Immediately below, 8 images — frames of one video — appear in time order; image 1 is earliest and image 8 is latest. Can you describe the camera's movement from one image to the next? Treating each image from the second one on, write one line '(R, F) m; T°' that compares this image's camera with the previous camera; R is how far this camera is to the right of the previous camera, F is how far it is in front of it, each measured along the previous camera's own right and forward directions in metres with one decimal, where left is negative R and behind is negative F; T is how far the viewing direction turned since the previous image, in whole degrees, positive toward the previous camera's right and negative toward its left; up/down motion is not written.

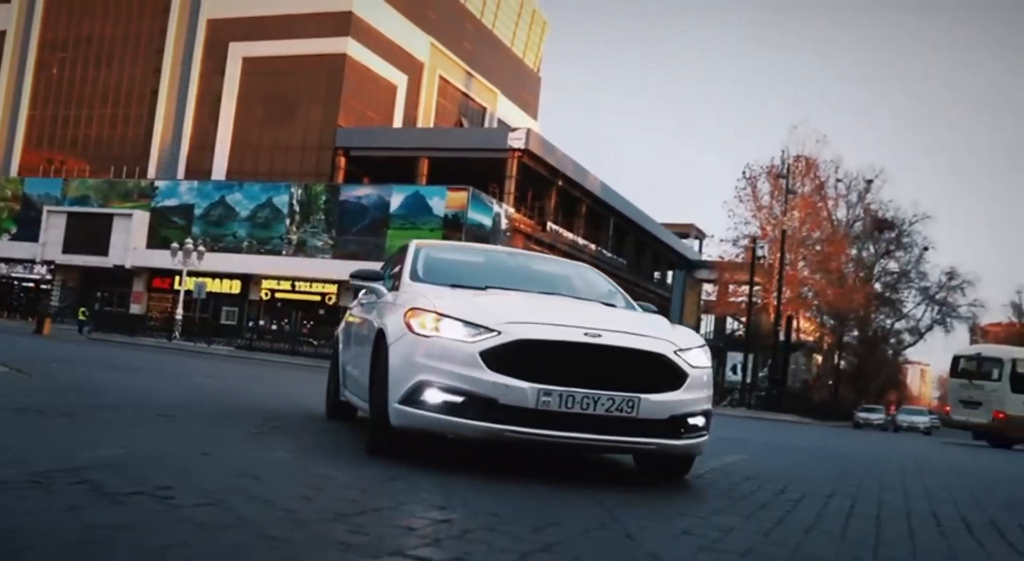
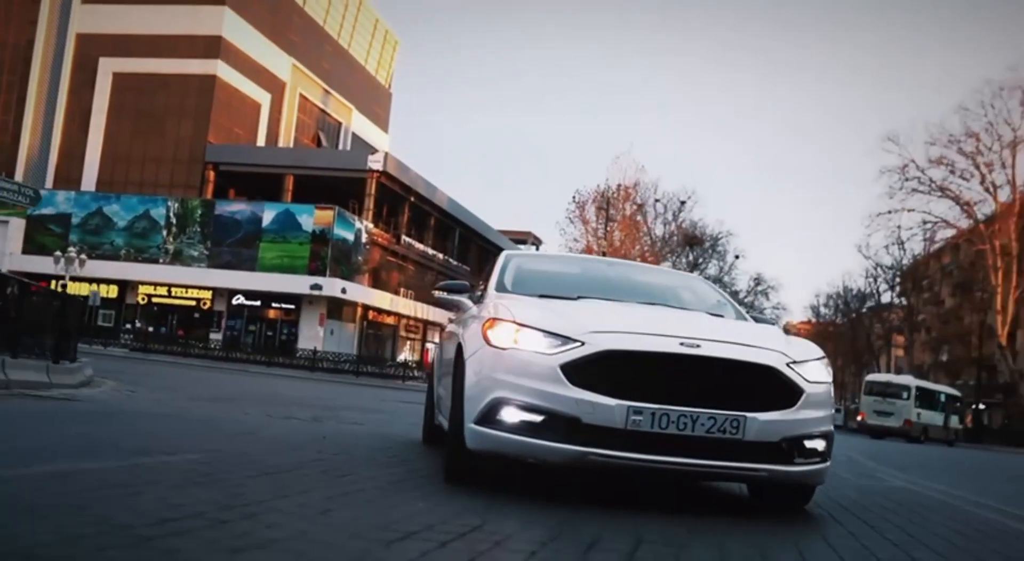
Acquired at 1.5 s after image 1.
(-0.9, -5.2) m; +9°
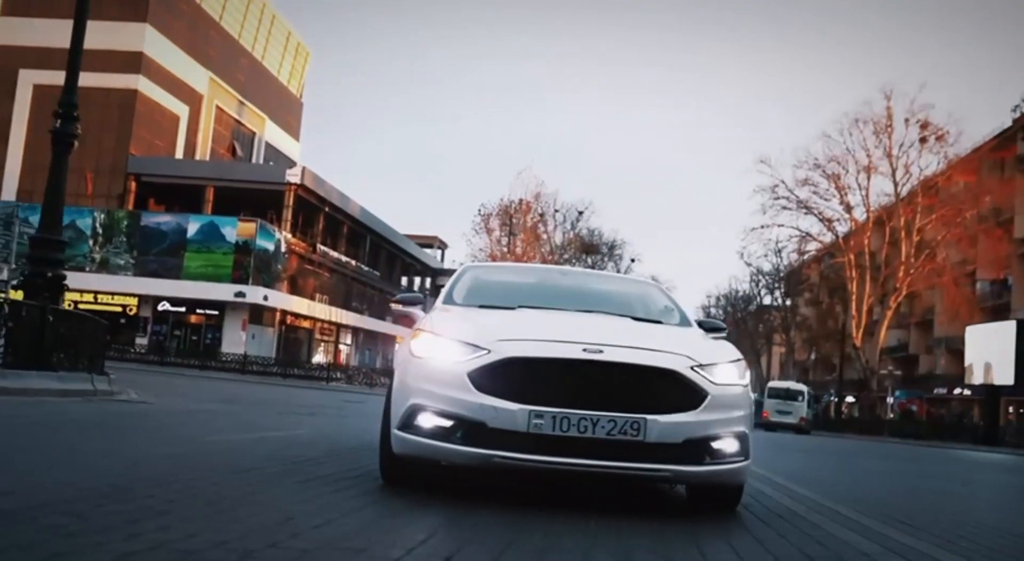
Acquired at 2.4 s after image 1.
(-0.4, -3.6) m; +5°
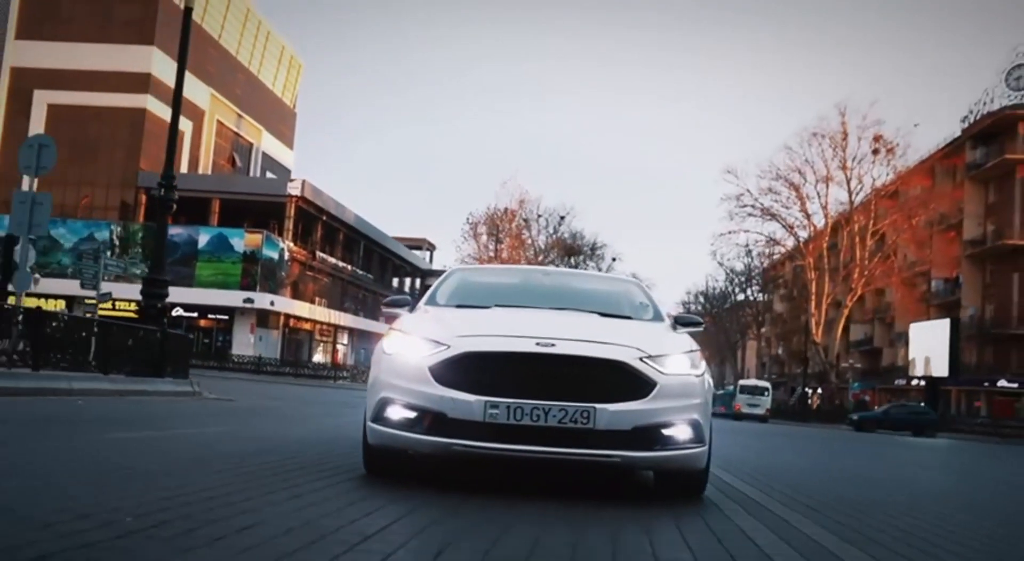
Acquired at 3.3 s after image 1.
(-0.1, -3.6) m; +1°
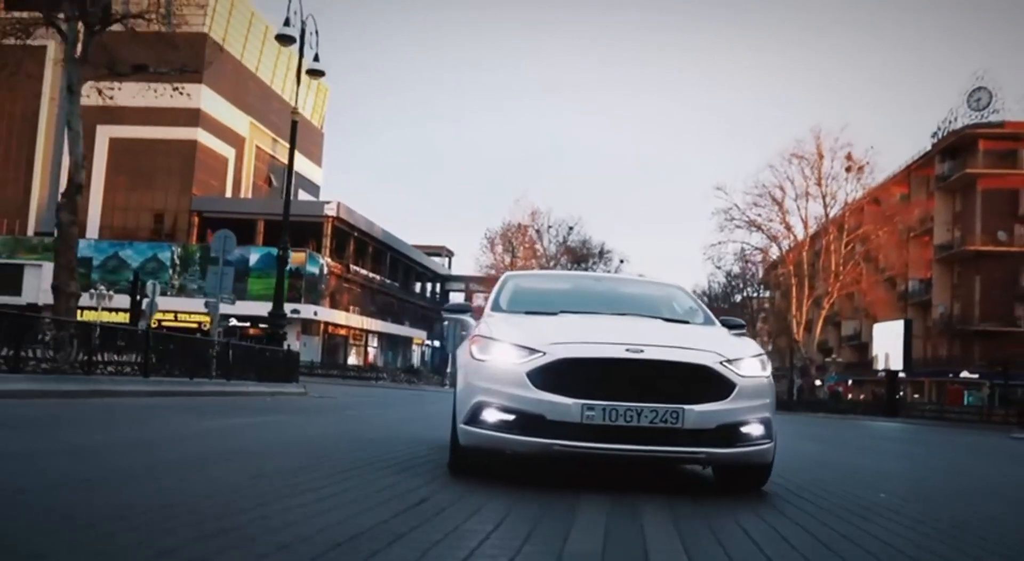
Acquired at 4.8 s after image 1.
(0.0, -6.0) m; -1°
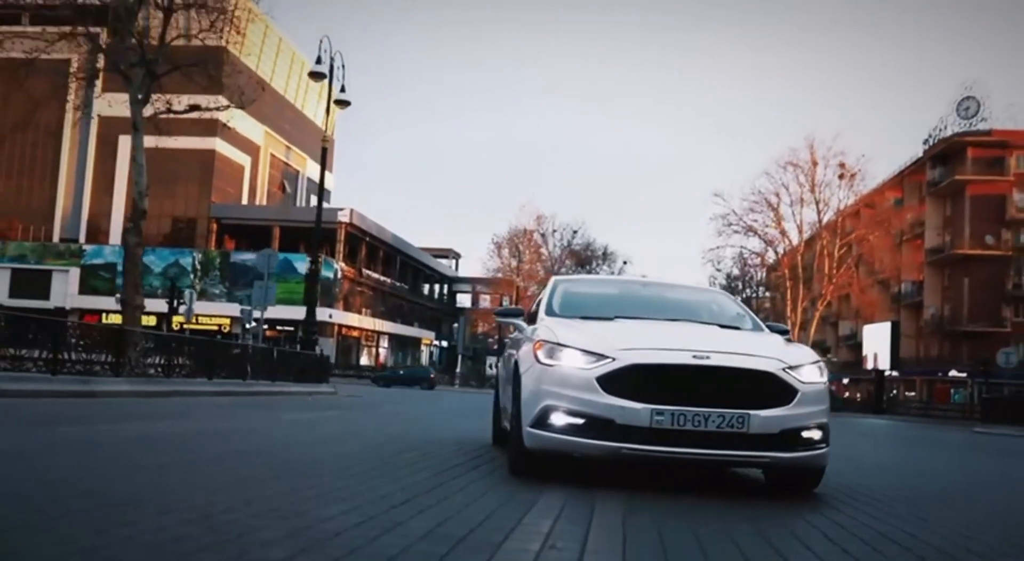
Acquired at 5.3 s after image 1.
(-0.1, -2.3) m; 0°
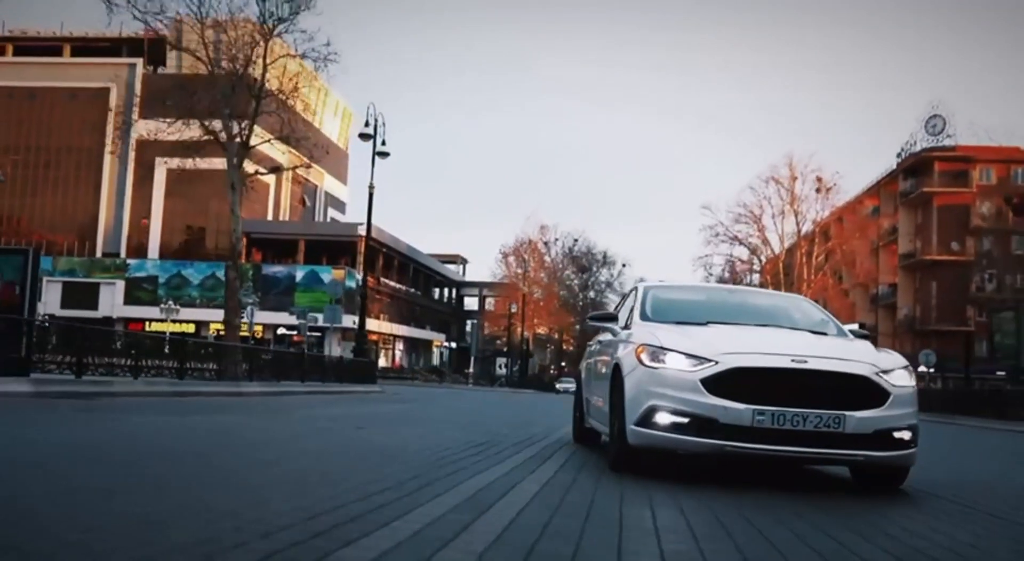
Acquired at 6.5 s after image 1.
(-0.3, -5.3) m; 0°
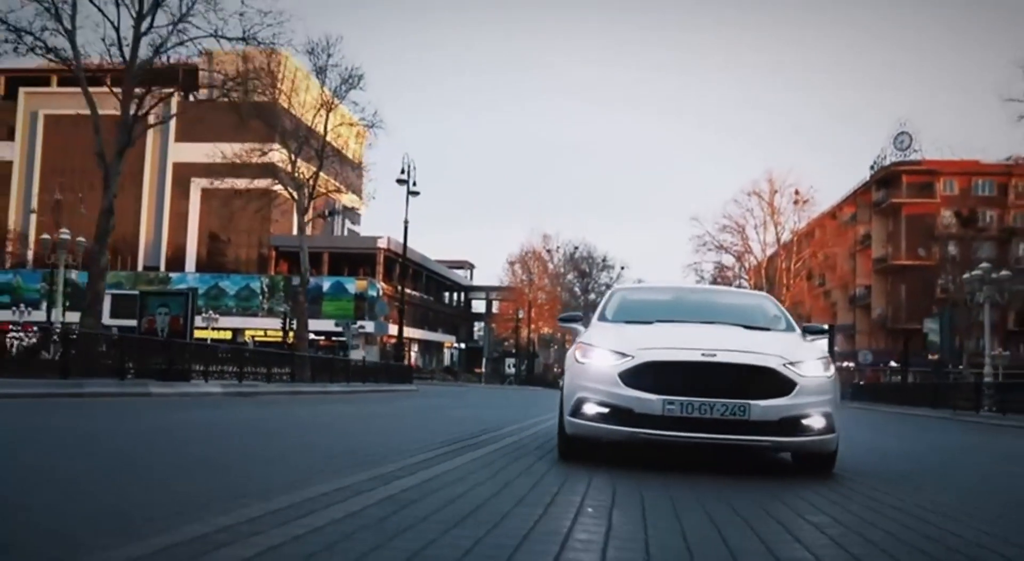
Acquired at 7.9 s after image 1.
(-0.3, -6.1) m; 0°
